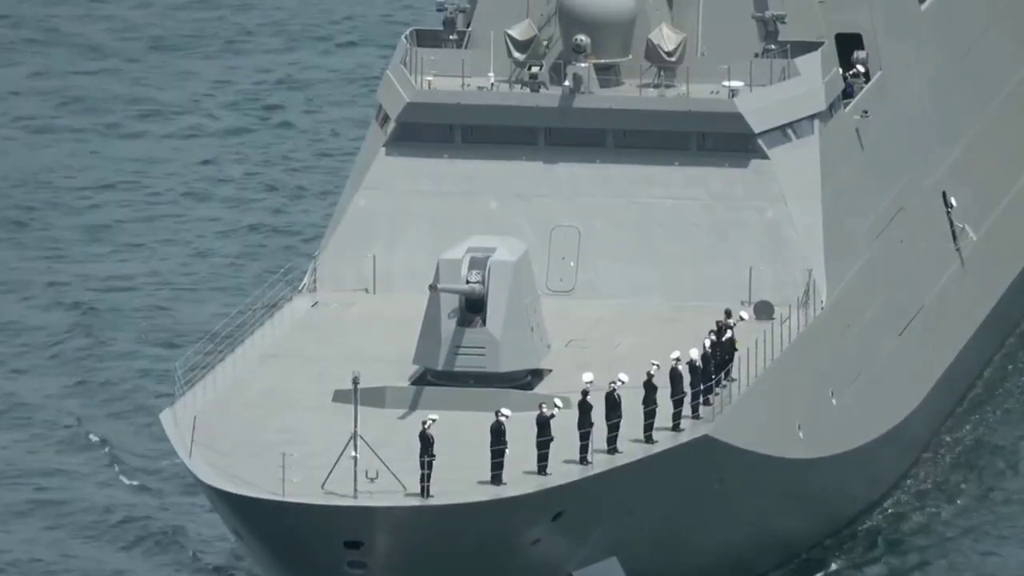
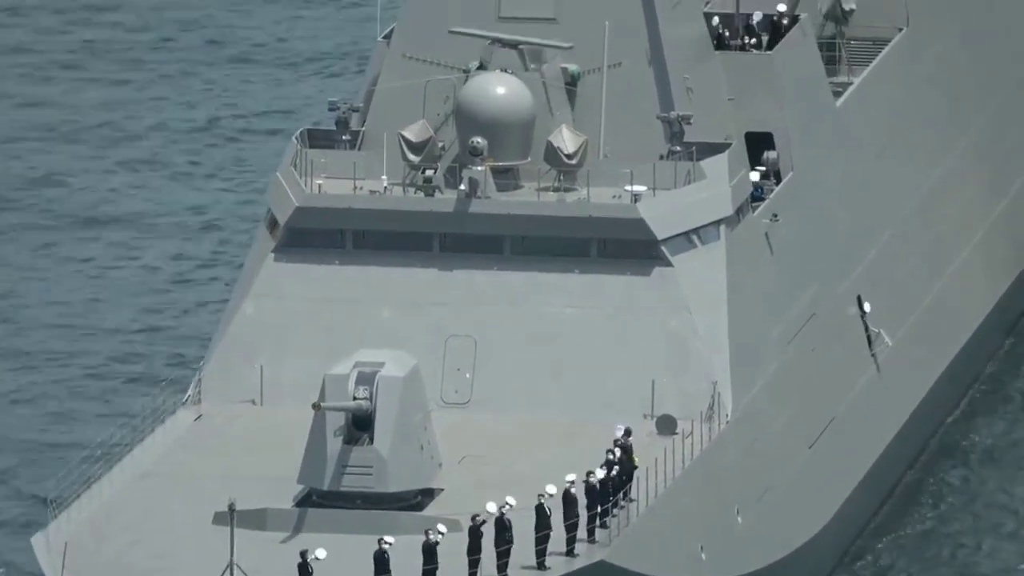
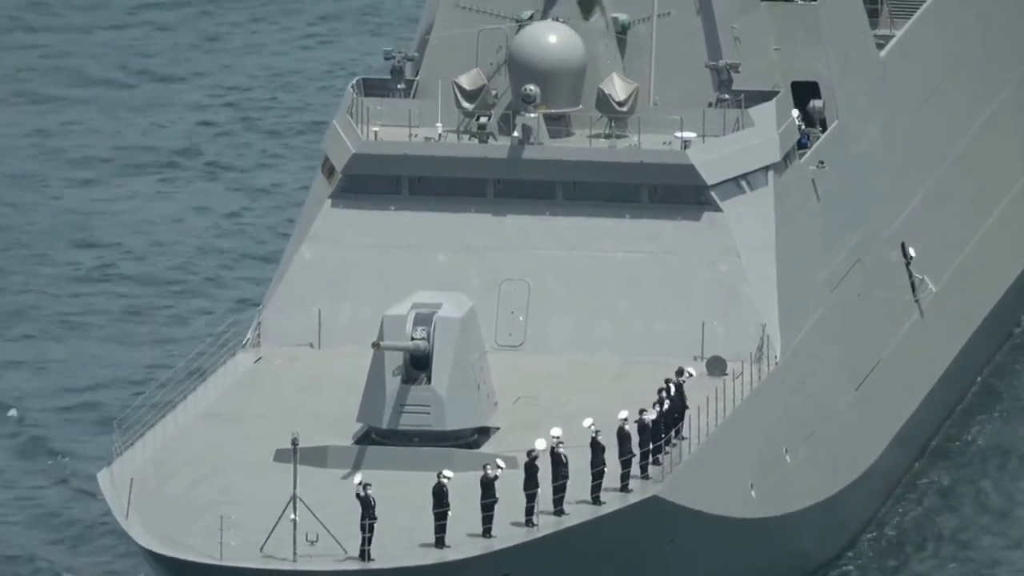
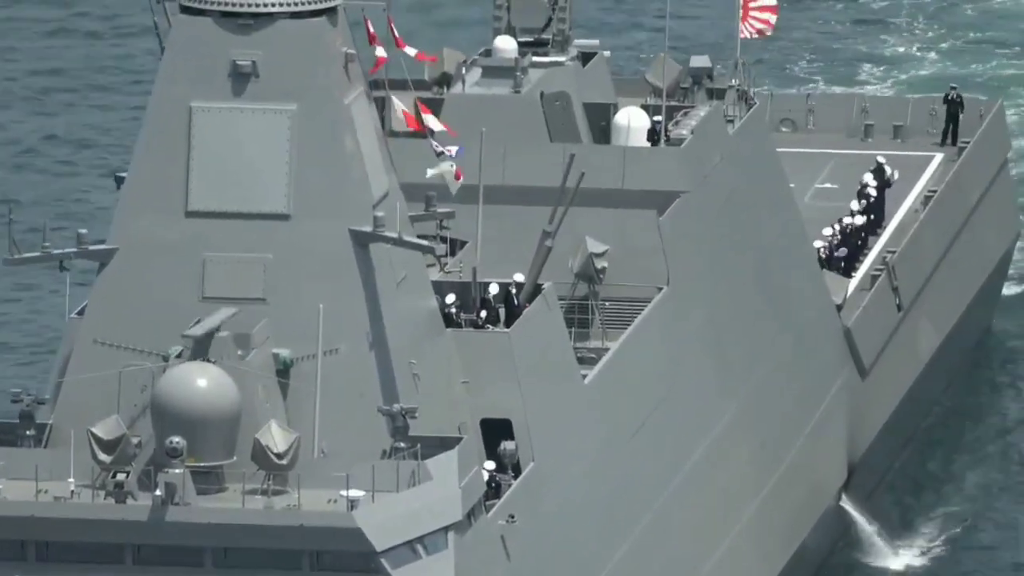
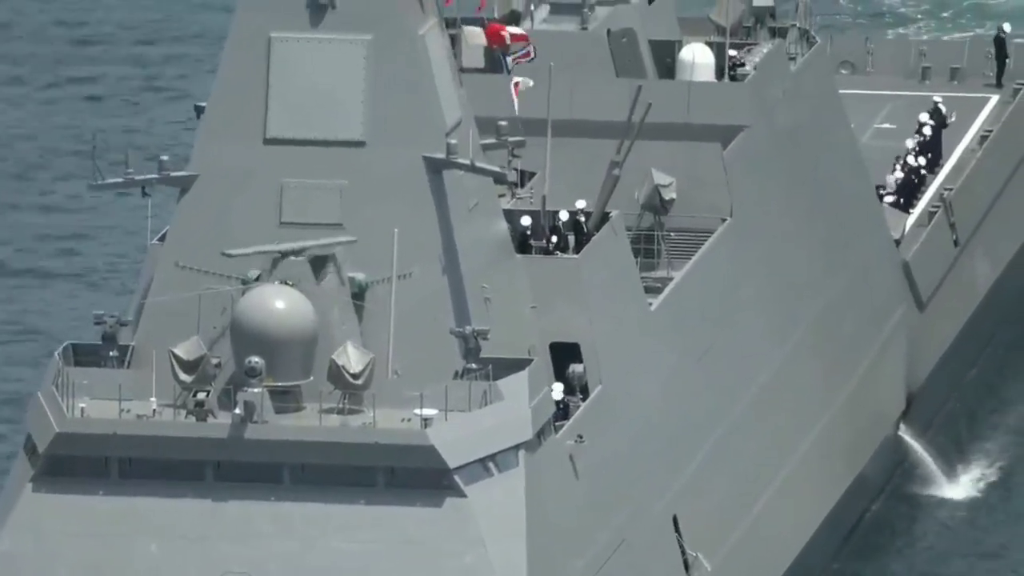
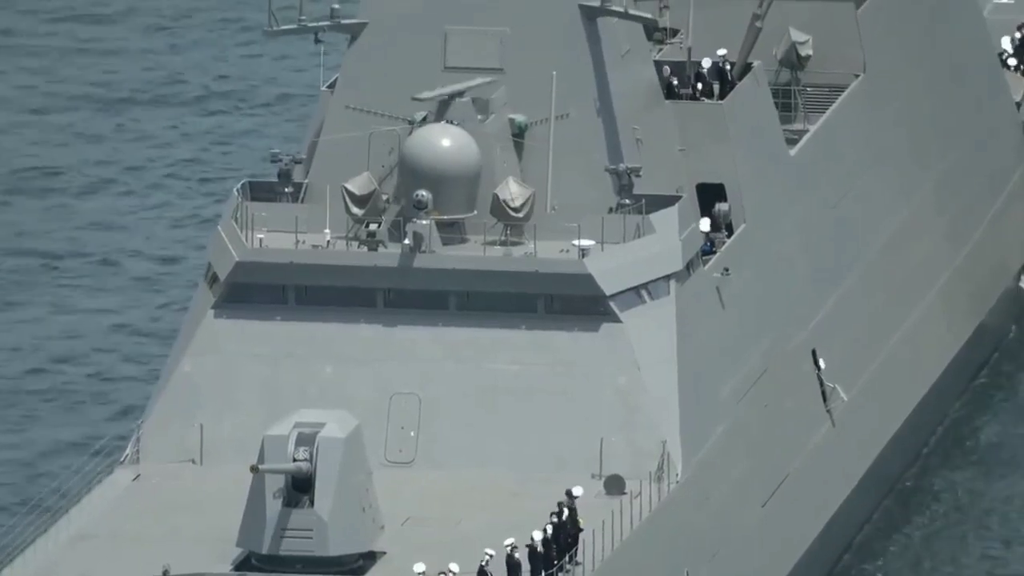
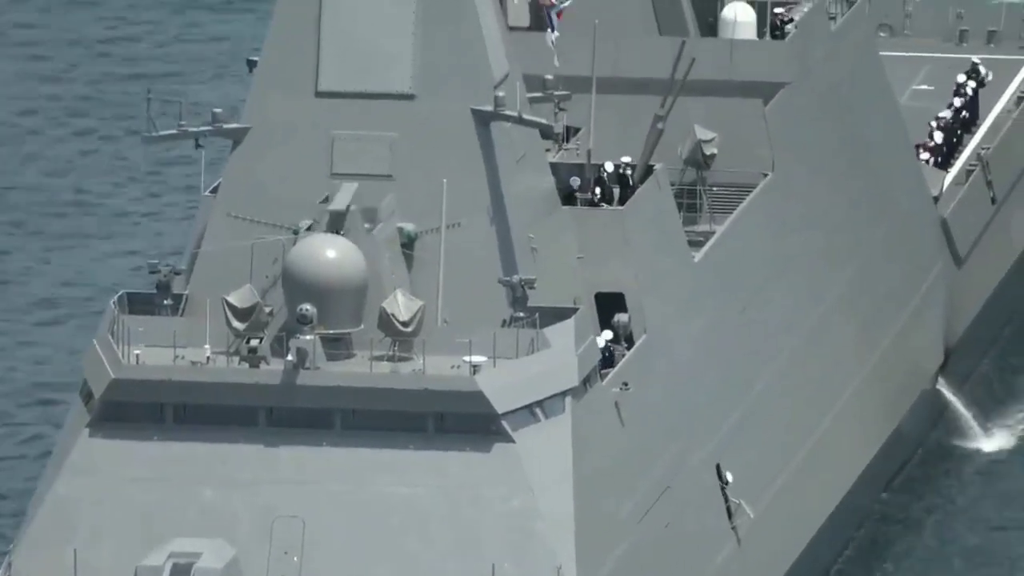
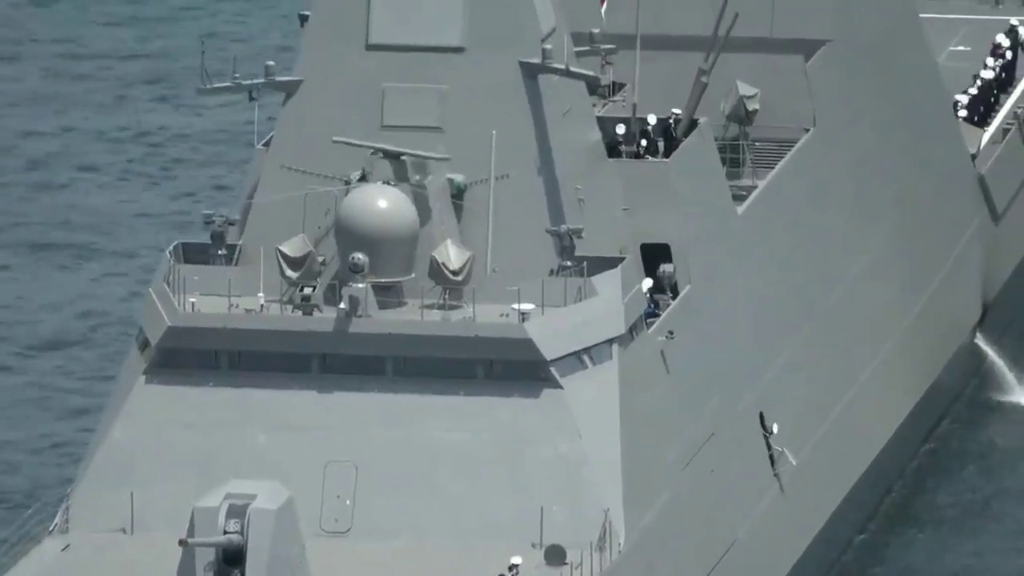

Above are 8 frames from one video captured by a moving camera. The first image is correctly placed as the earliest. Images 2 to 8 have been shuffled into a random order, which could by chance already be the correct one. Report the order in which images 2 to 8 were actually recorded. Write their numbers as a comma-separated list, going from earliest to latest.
3, 2, 6, 8, 7, 5, 4
